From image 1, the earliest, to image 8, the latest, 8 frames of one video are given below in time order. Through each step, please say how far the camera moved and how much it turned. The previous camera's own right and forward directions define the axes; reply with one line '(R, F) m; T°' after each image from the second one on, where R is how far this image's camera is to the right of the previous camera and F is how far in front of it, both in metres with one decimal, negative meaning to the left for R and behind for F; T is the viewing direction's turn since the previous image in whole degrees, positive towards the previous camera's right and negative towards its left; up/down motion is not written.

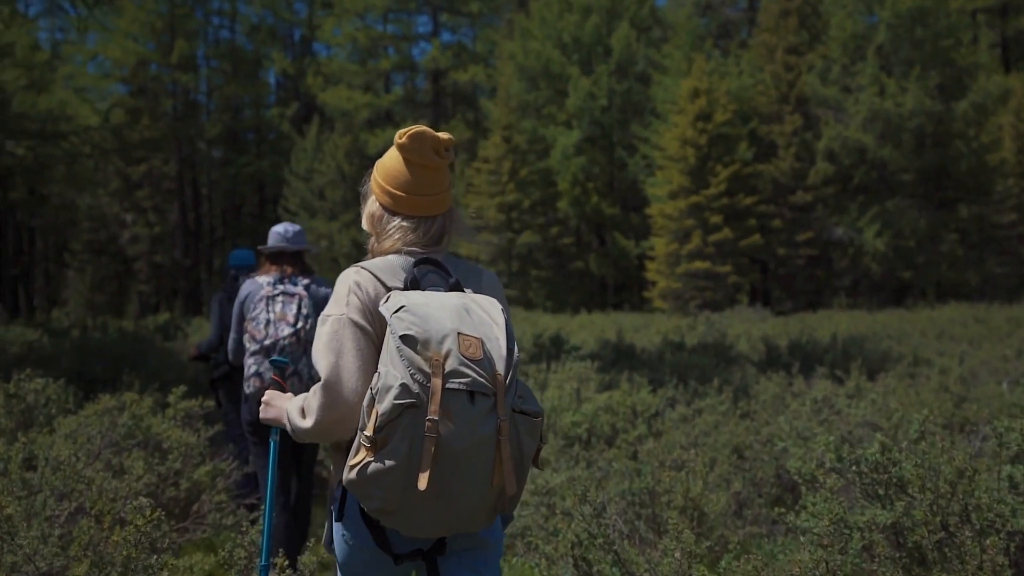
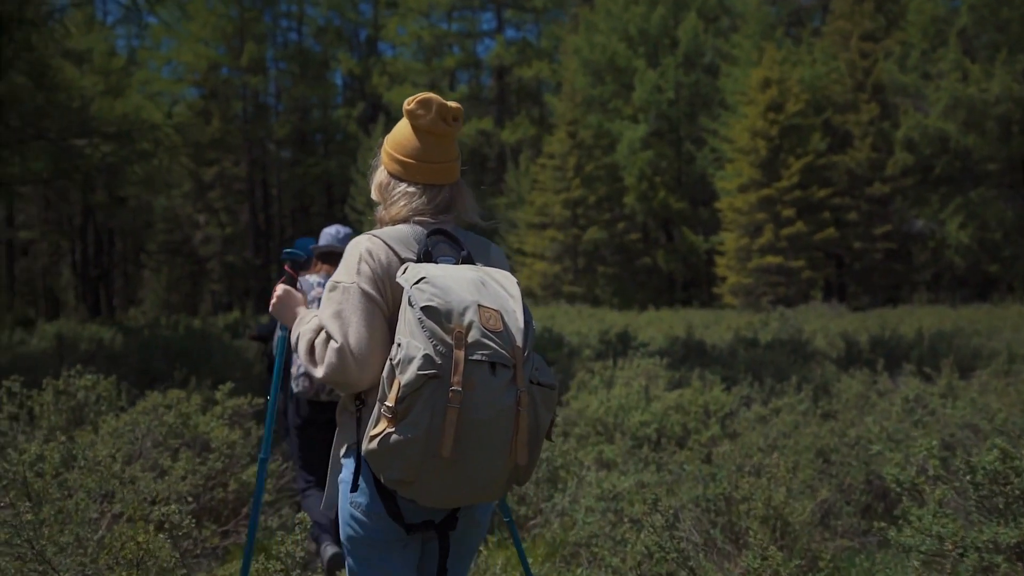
(0.0, +0.2) m; -4°
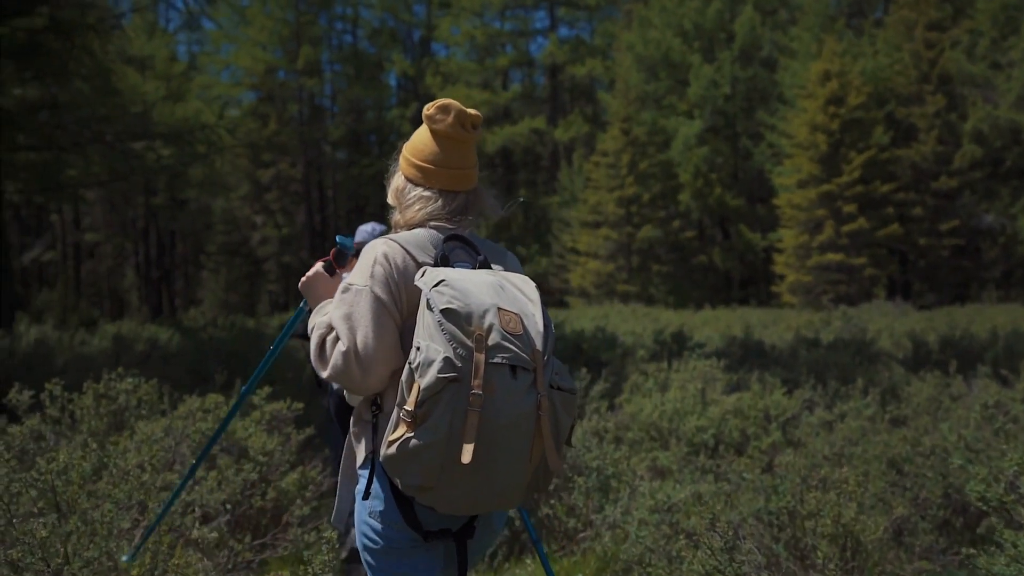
(0.0, +0.2) m; -4°
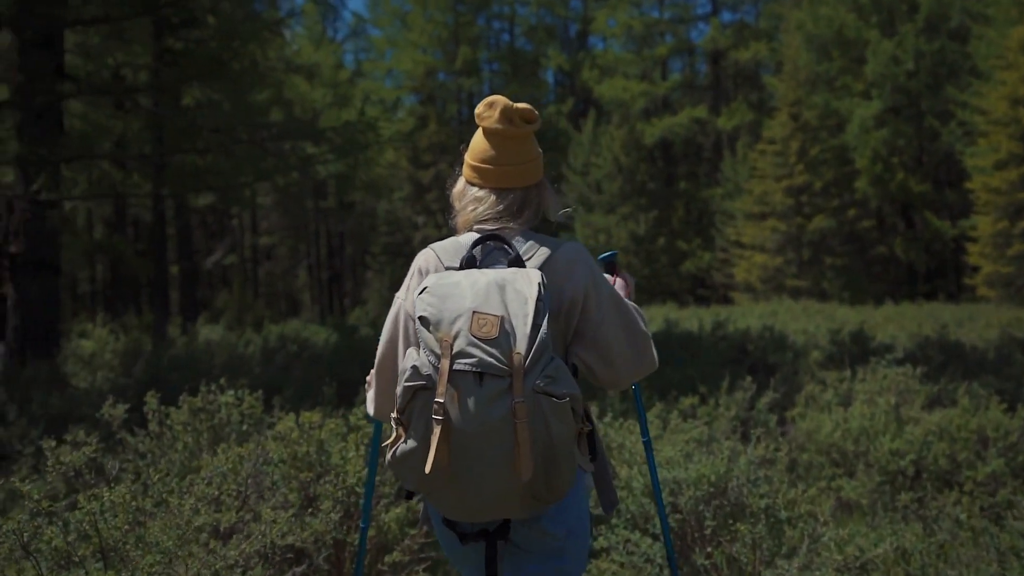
(+0.1, +0.6) m; -10°
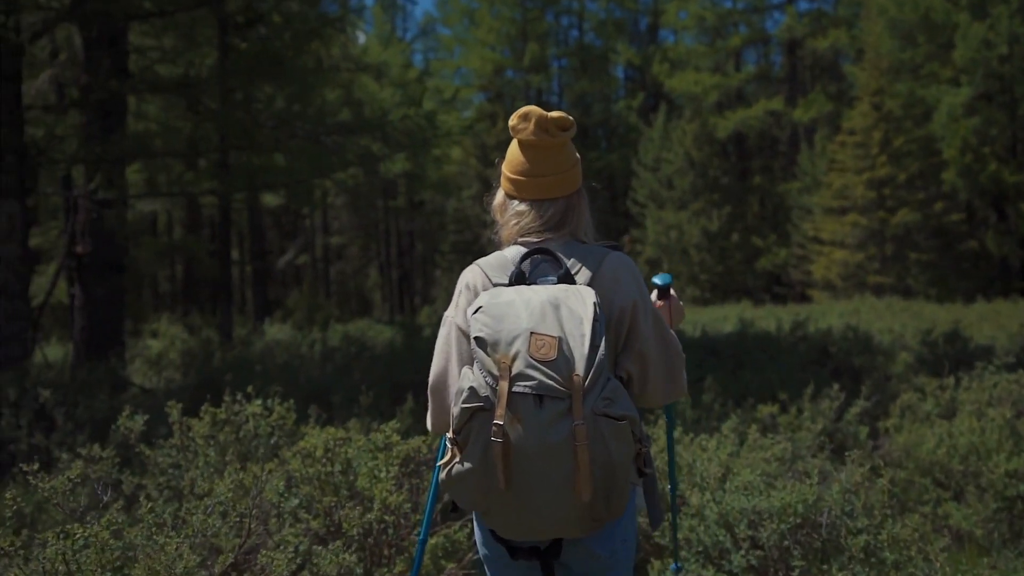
(+0.1, +0.4) m; -5°
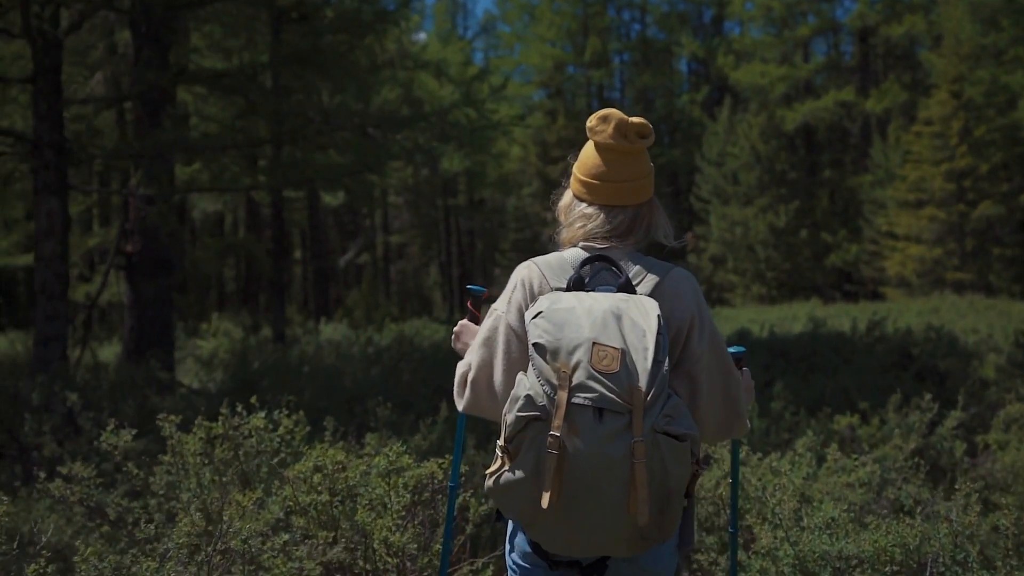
(+0.1, +0.4) m; -4°
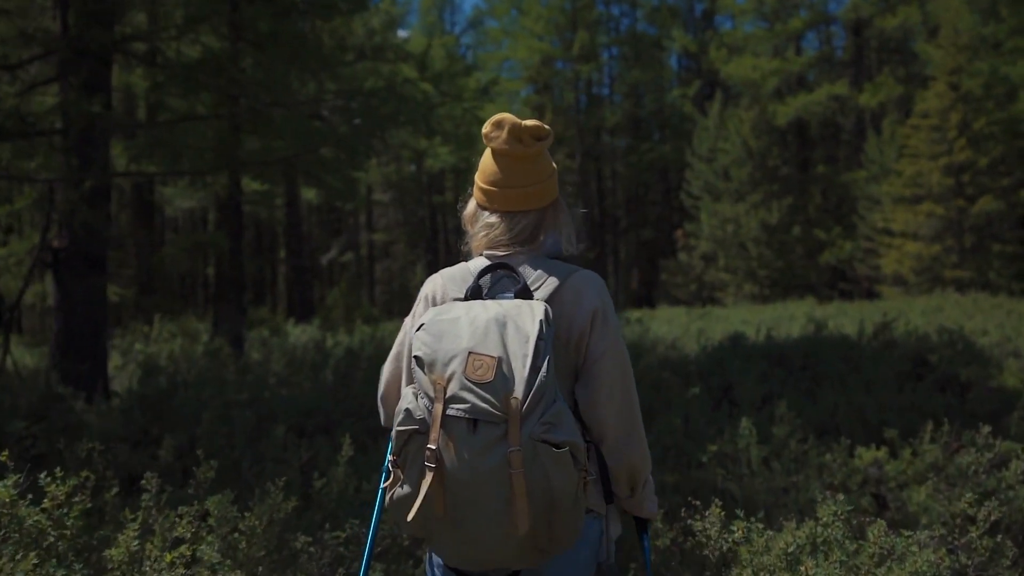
(+0.2, +0.9) m; +1°
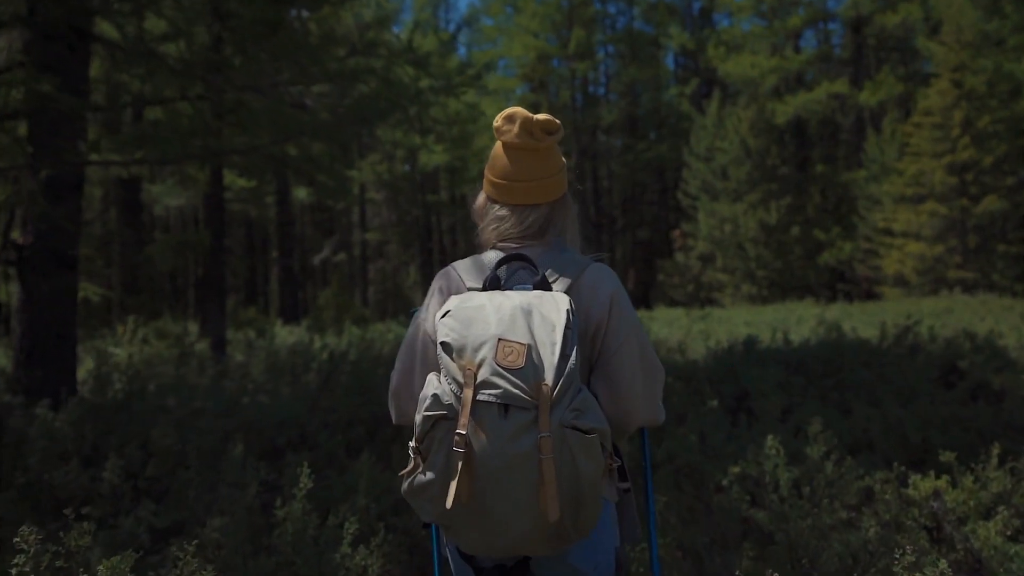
(0.0, +0.5) m; 0°
